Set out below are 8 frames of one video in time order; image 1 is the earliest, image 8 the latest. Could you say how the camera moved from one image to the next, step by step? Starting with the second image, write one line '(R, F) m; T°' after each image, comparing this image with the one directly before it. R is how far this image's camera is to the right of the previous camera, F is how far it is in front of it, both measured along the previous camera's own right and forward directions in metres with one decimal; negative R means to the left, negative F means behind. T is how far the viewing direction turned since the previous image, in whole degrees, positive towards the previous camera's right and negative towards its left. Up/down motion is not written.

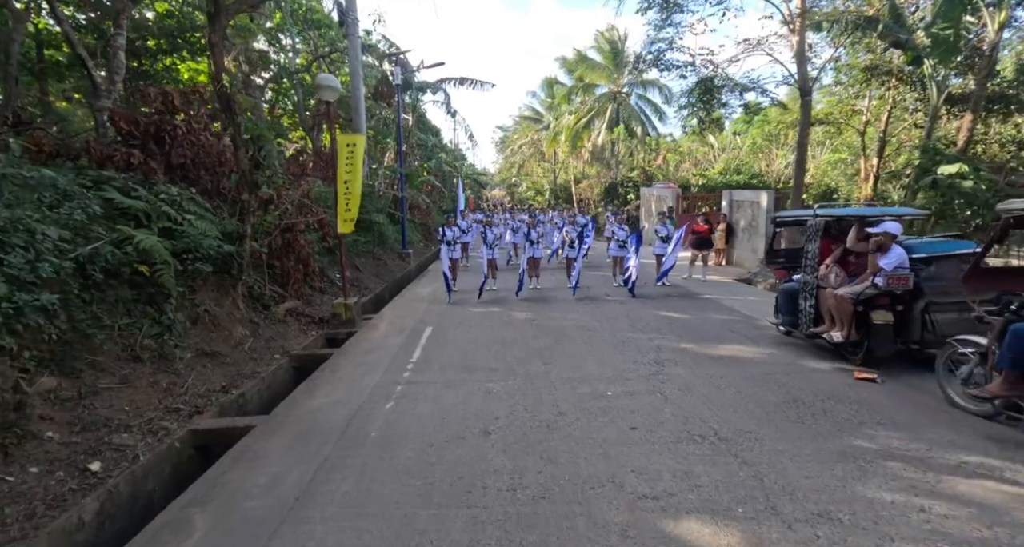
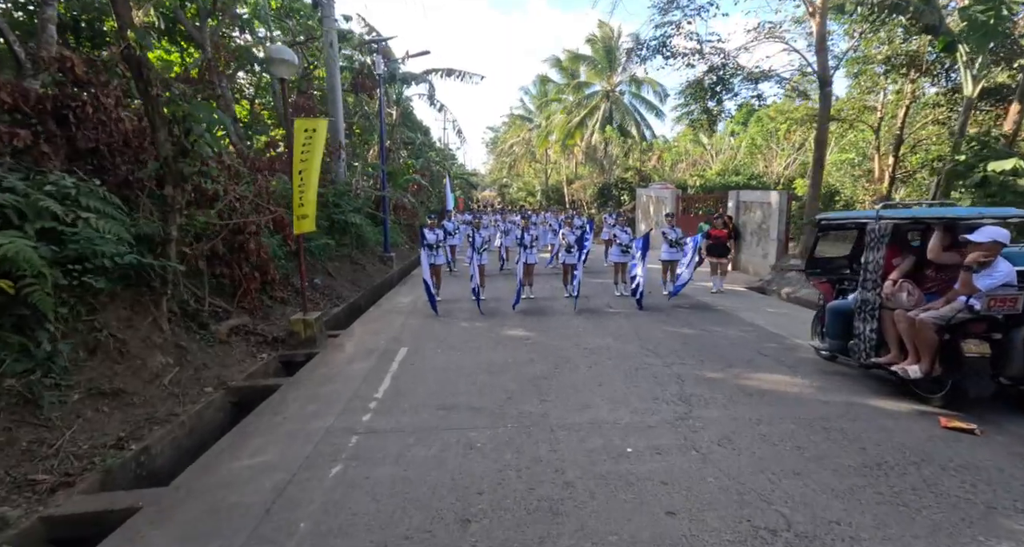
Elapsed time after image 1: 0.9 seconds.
(0.0, +1.3) m; +1°
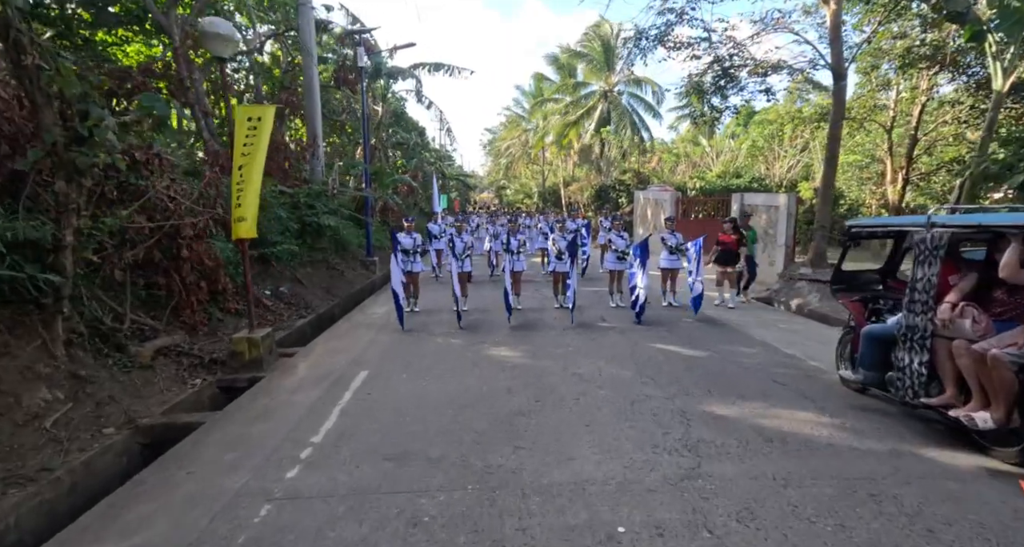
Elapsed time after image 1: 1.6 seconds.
(+0.2, +1.0) m; 0°
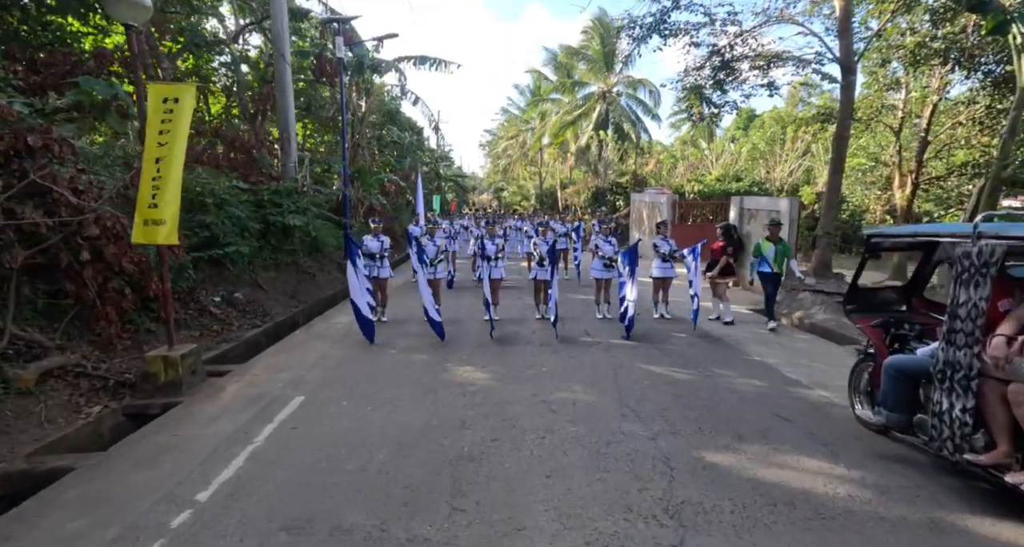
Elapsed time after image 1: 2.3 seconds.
(+0.4, +0.9) m; 0°
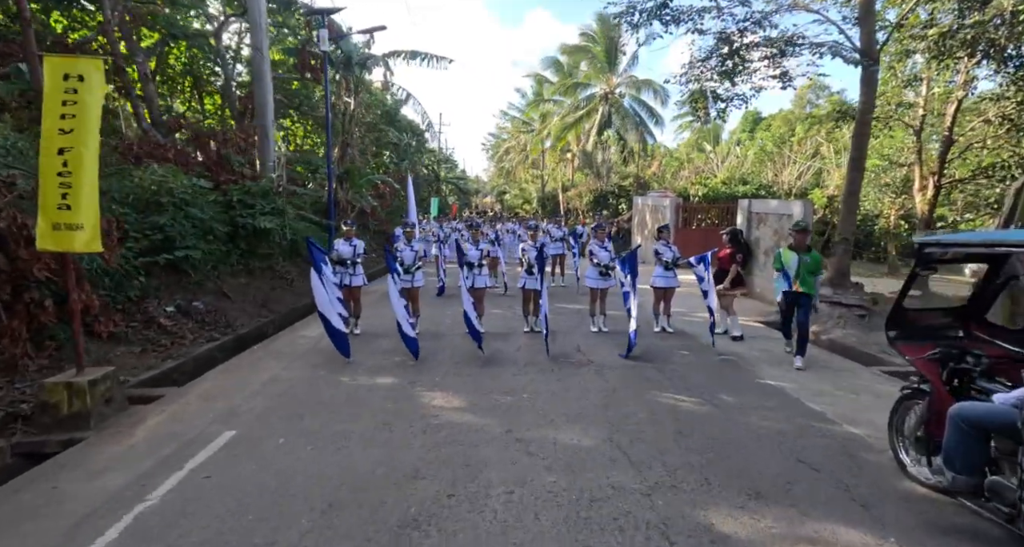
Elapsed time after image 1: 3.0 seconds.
(+0.3, +0.9) m; 0°
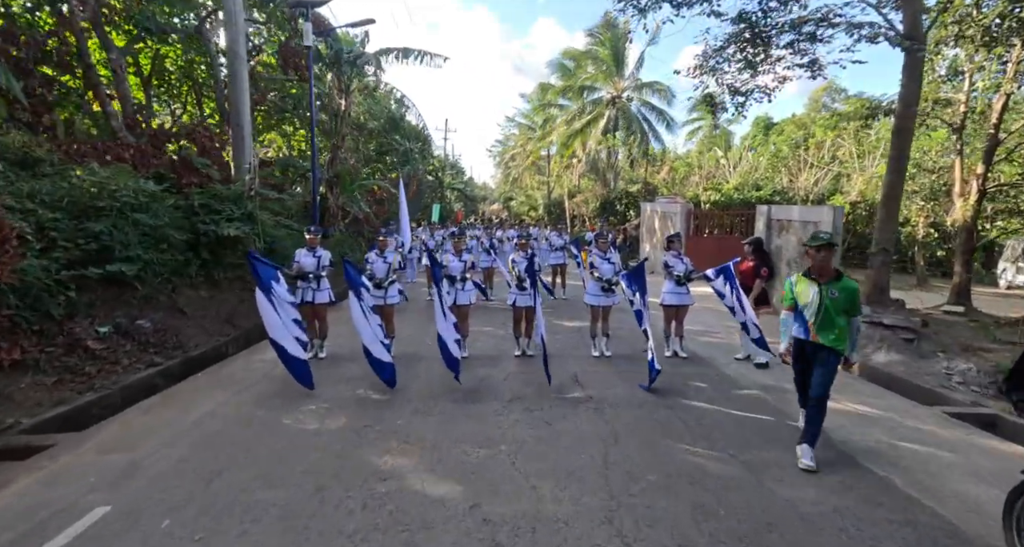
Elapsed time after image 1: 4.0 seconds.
(+0.3, +1.1) m; -1°
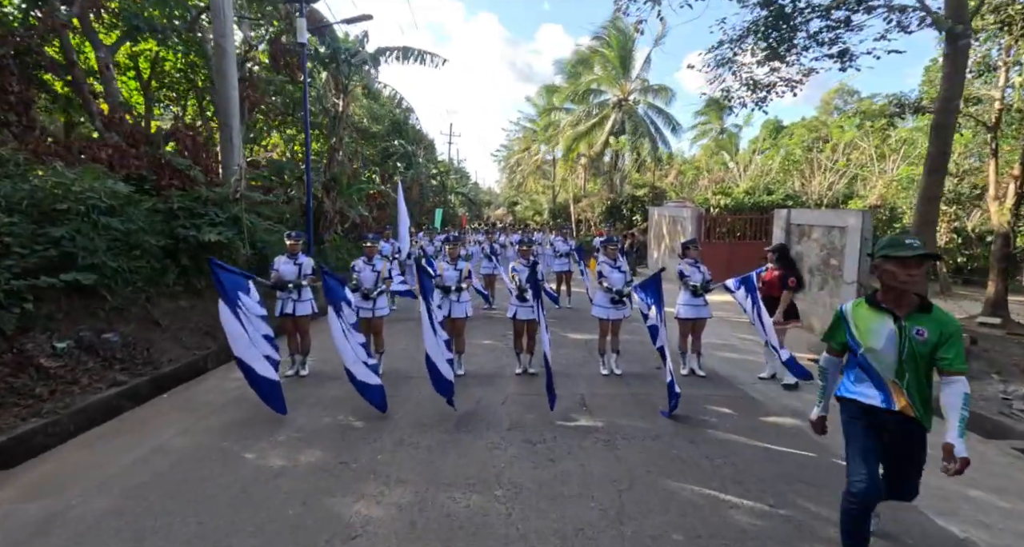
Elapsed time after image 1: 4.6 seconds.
(+0.1, +0.7) m; -1°
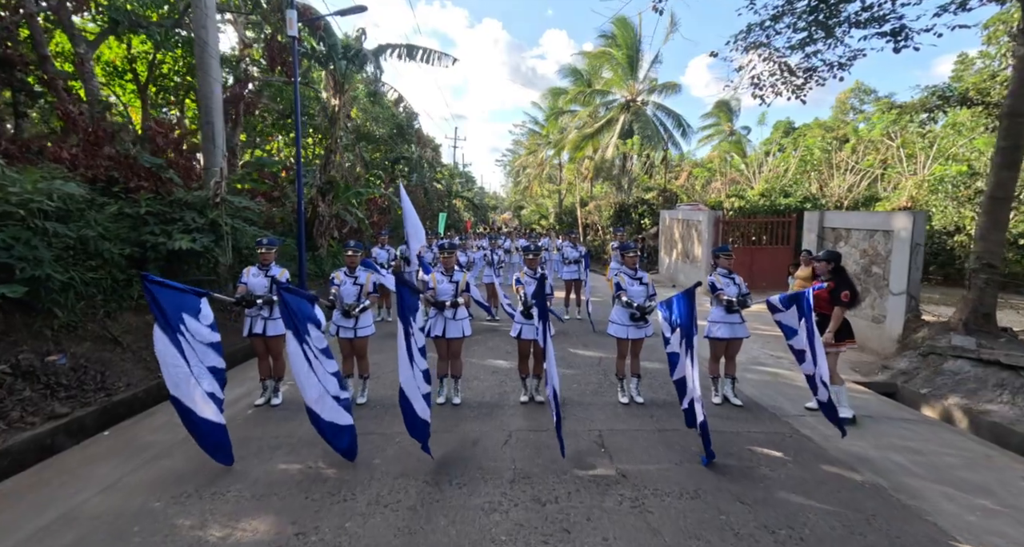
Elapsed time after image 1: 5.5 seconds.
(0.0, +0.9) m; -1°
